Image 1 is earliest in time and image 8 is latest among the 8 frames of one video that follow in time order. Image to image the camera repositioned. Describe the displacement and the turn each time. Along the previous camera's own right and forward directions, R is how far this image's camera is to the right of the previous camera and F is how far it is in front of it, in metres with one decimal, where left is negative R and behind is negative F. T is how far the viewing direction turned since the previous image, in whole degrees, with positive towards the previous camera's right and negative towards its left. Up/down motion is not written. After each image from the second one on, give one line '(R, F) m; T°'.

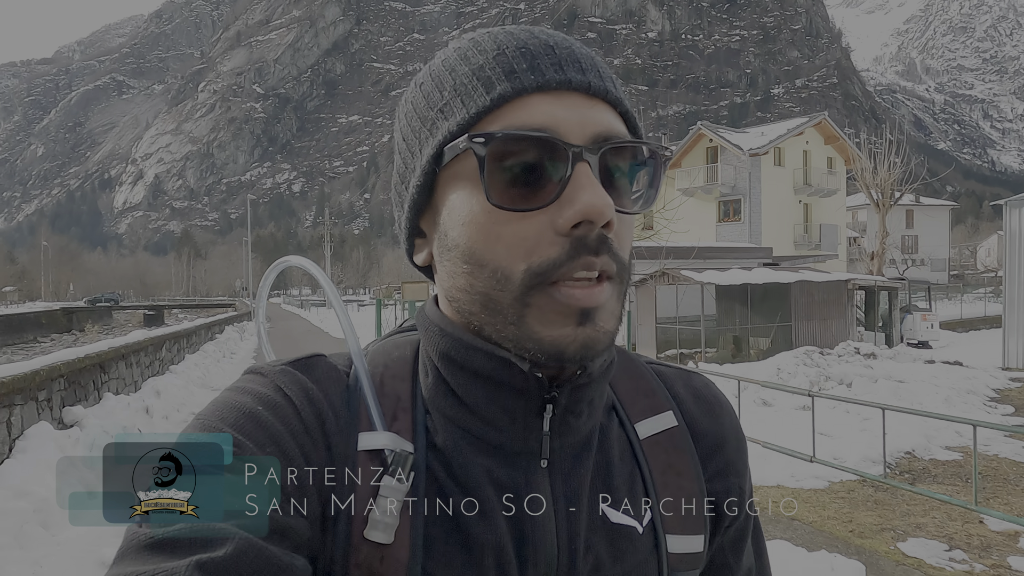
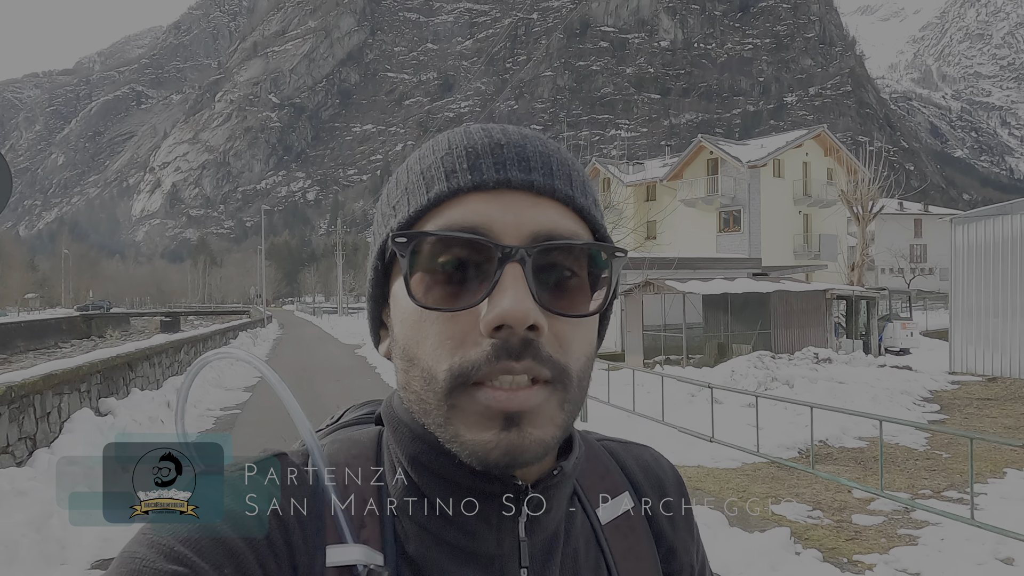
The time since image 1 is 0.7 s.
(+0.1, -0.1) m; -1°
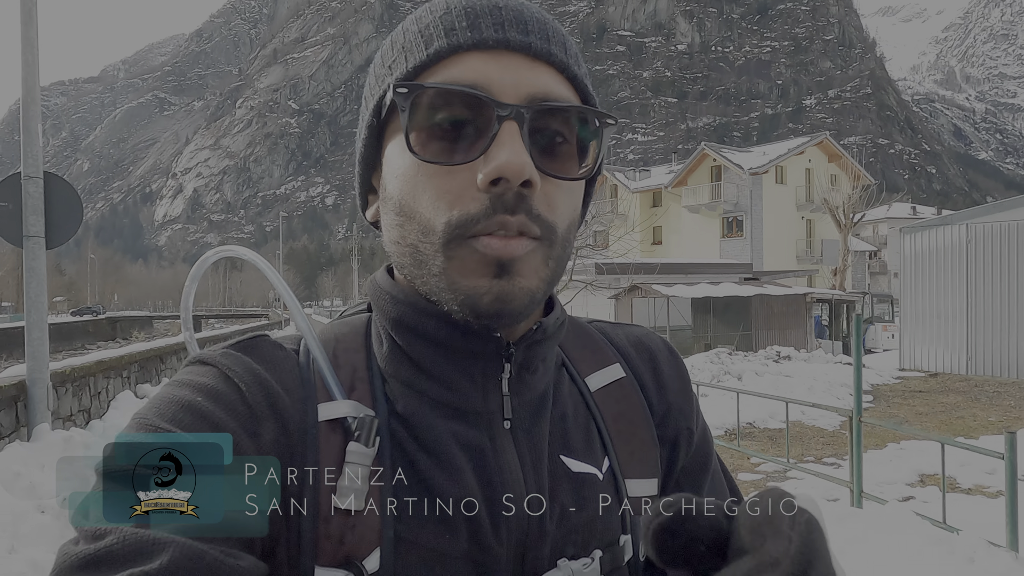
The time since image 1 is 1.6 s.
(+0.1, -0.2) m; -2°
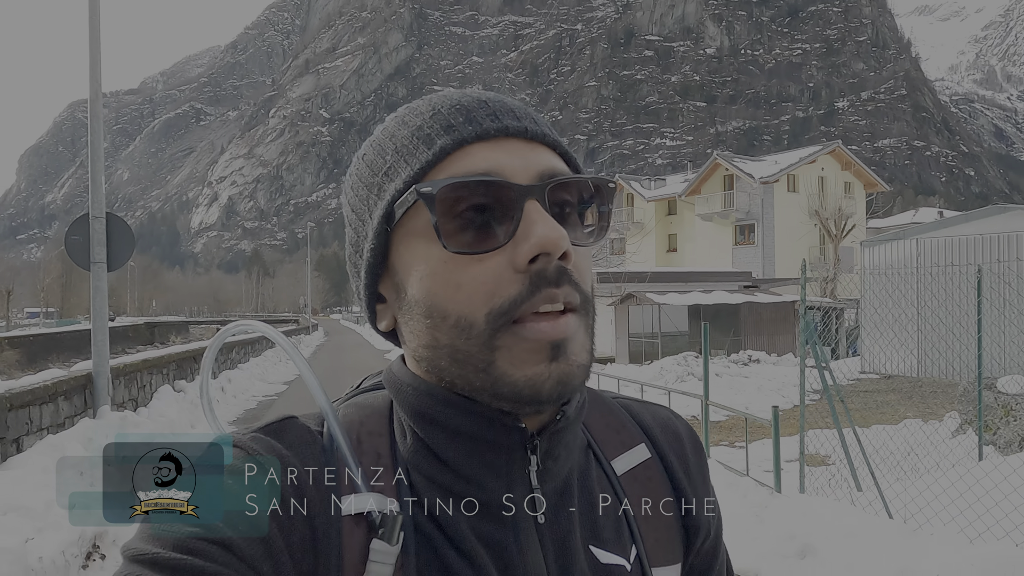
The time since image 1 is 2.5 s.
(+0.1, -0.2) m; -3°
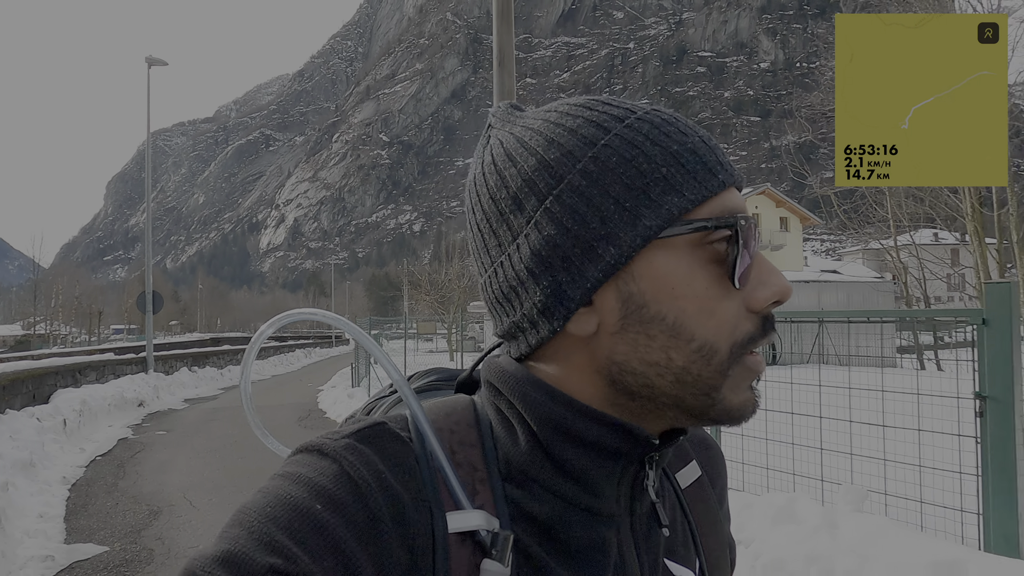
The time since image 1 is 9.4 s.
(+0.8, -1.0) m; -5°
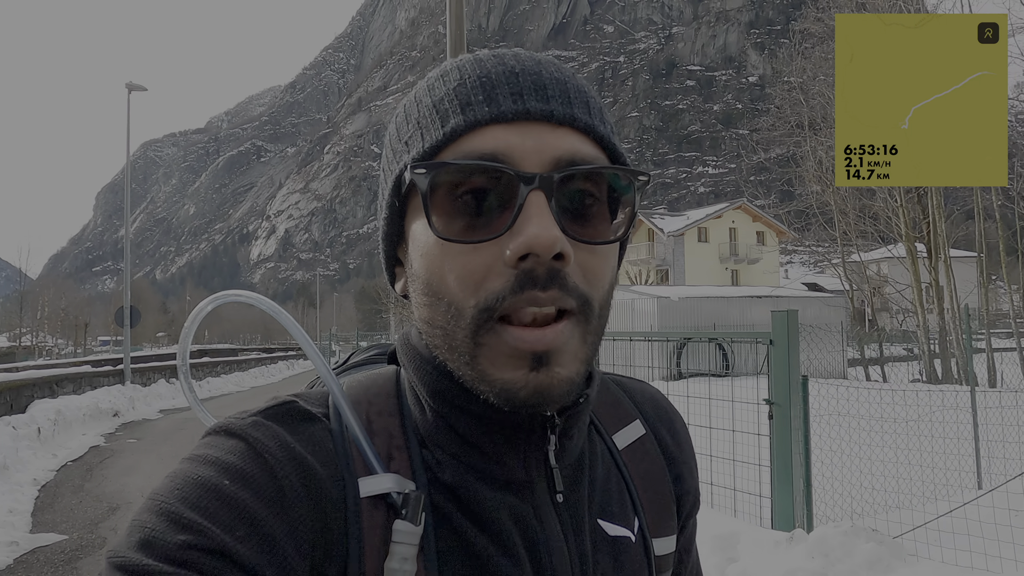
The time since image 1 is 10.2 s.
(+0.1, -0.1) m; +1°
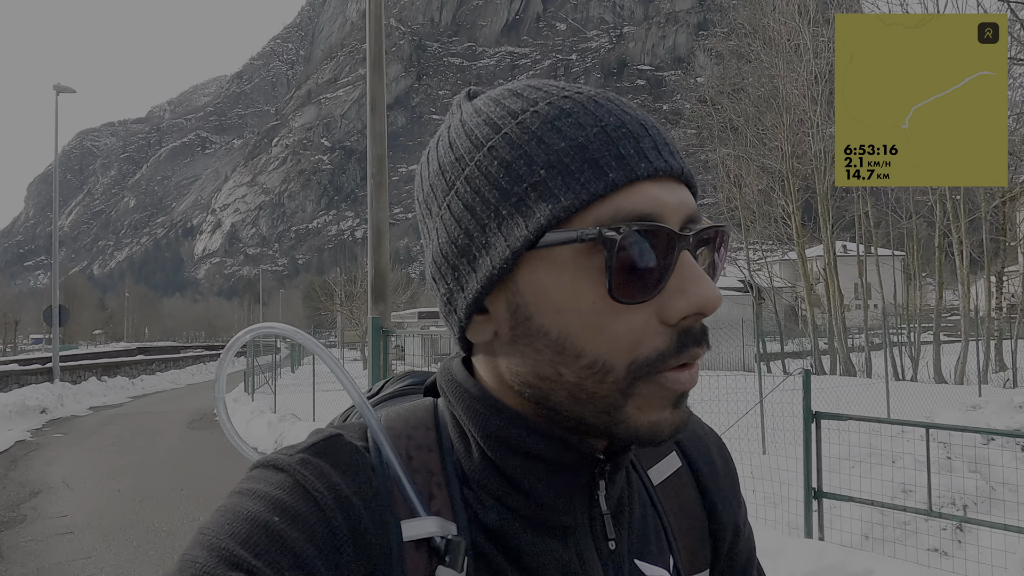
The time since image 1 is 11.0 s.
(-0.1, 0.0) m; +4°
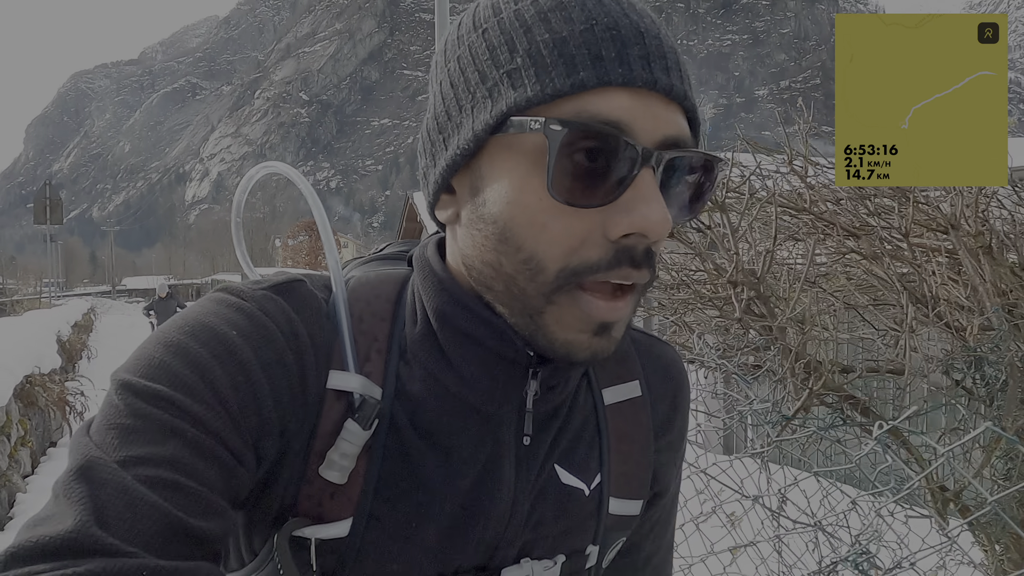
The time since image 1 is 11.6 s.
(+0.1, 0.0) m; 0°
